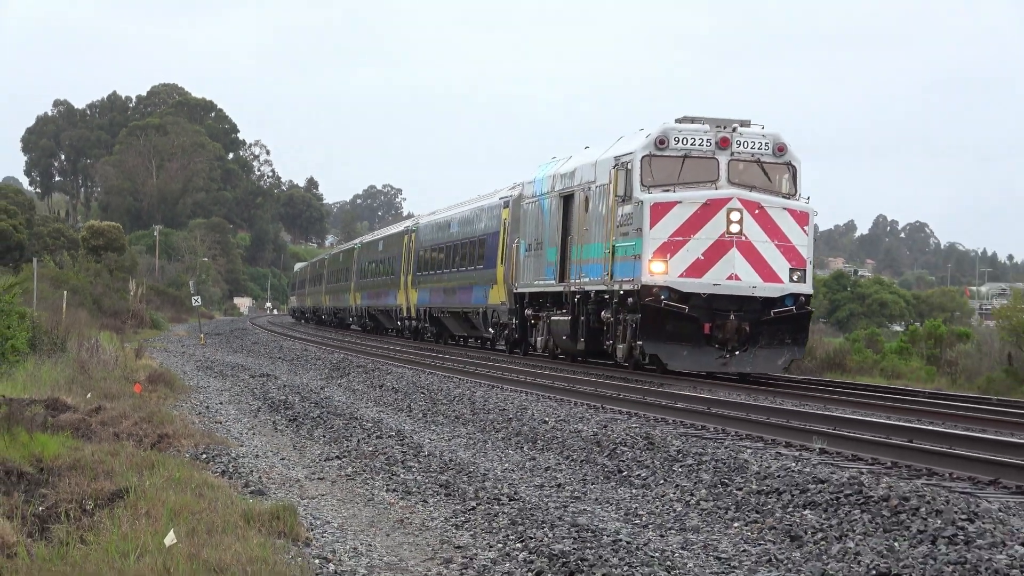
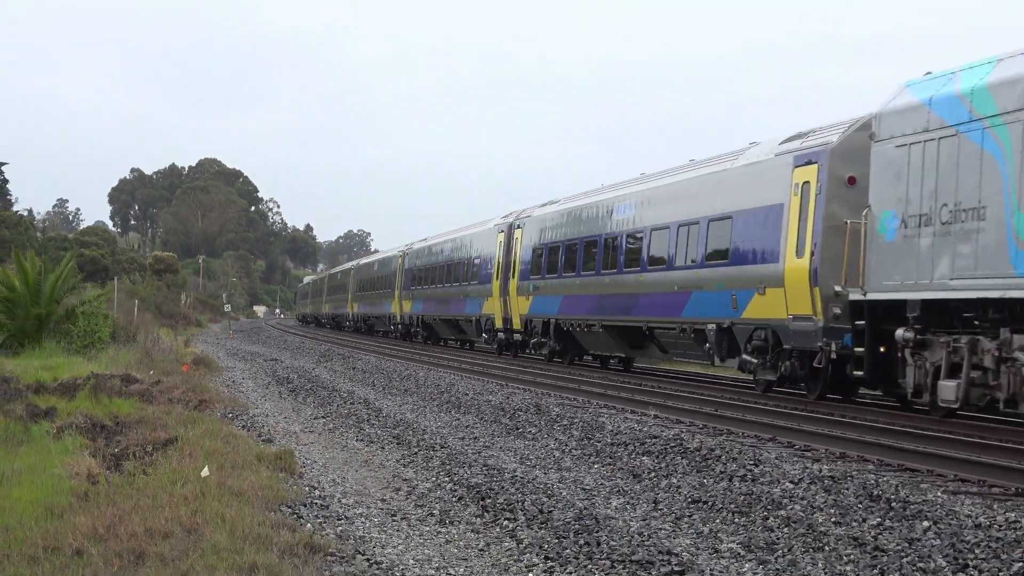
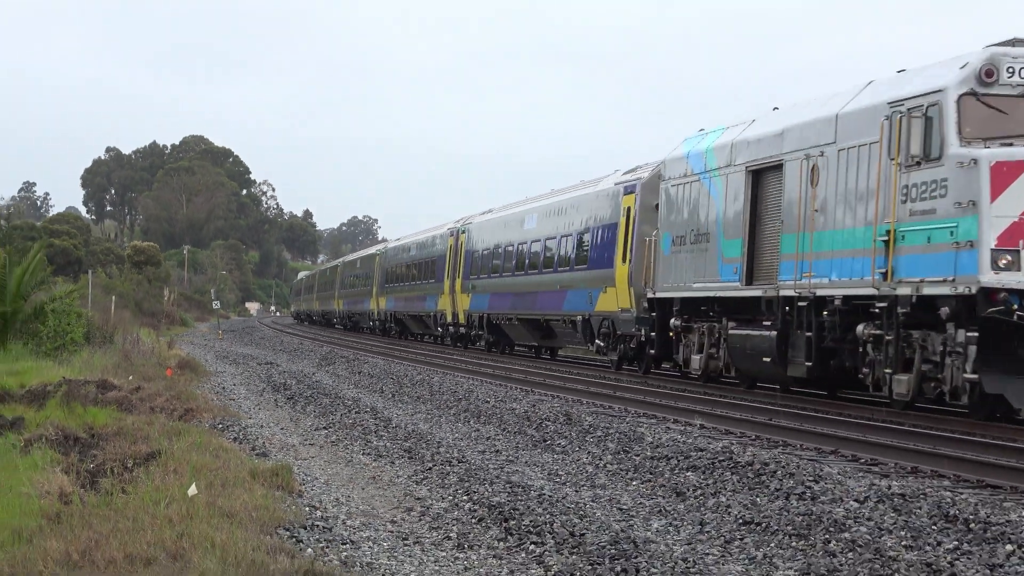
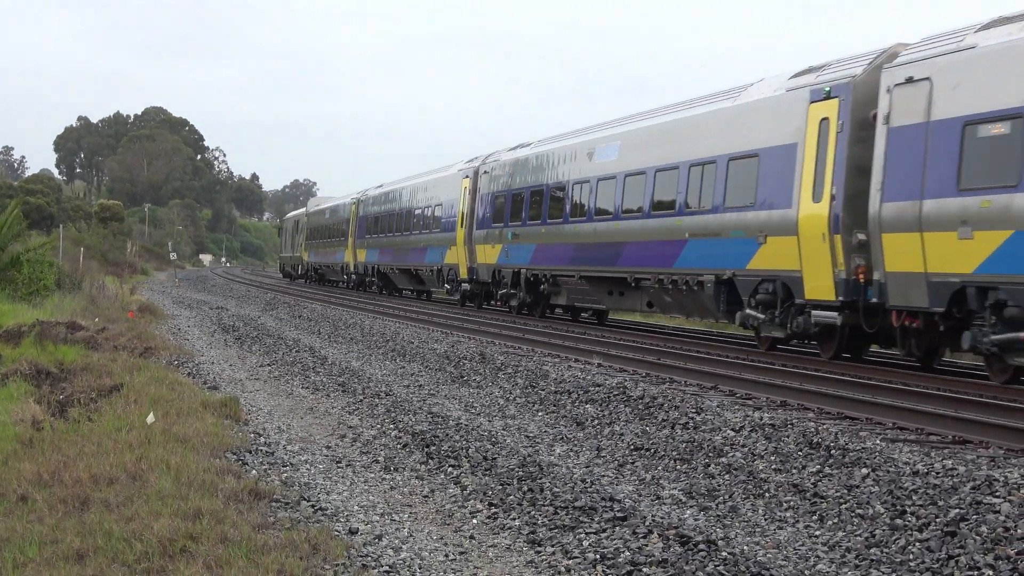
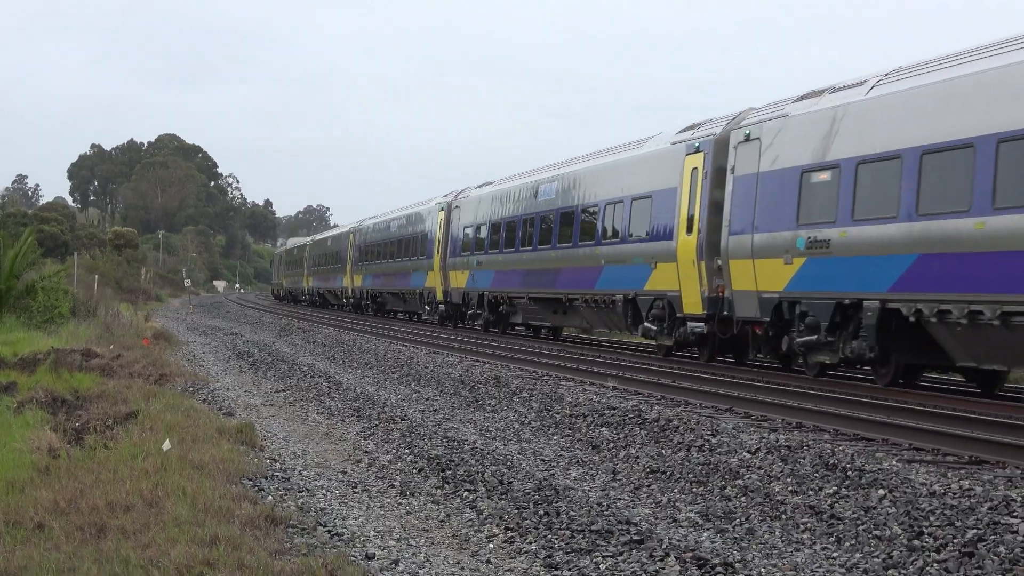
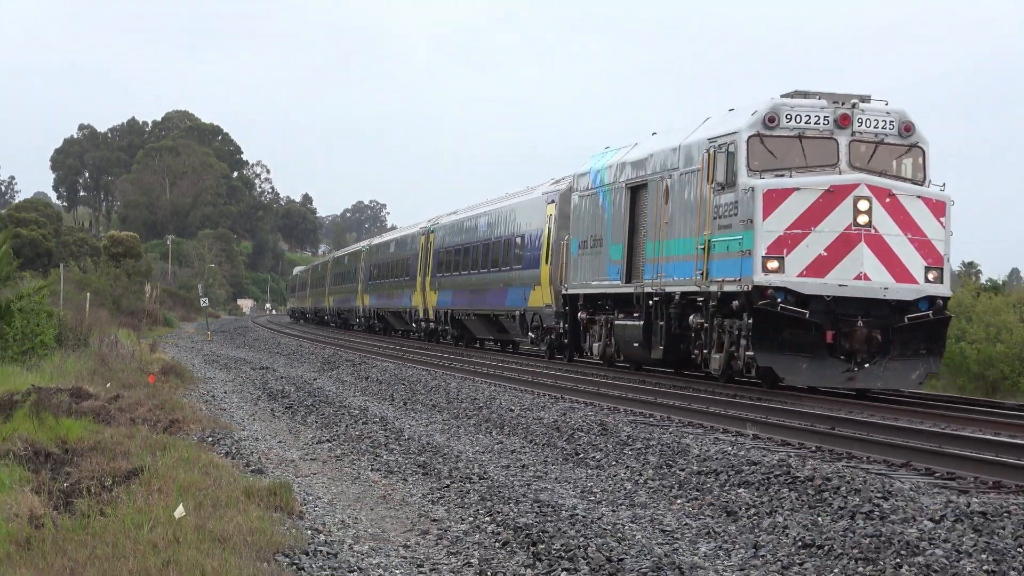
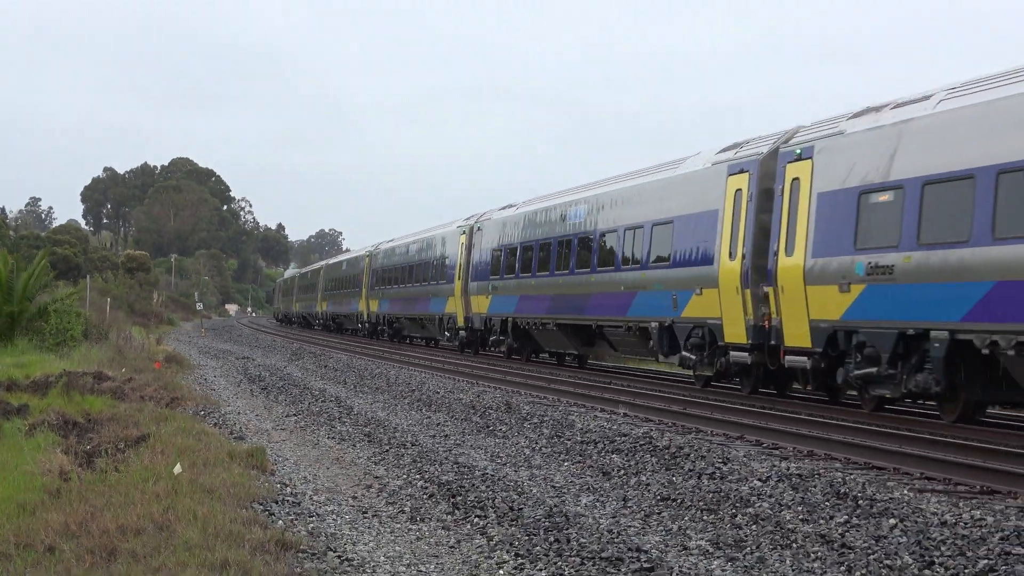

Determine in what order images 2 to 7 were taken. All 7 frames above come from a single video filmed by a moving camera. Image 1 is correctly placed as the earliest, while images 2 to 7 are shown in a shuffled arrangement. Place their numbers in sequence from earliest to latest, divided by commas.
6, 3, 2, 7, 5, 4
